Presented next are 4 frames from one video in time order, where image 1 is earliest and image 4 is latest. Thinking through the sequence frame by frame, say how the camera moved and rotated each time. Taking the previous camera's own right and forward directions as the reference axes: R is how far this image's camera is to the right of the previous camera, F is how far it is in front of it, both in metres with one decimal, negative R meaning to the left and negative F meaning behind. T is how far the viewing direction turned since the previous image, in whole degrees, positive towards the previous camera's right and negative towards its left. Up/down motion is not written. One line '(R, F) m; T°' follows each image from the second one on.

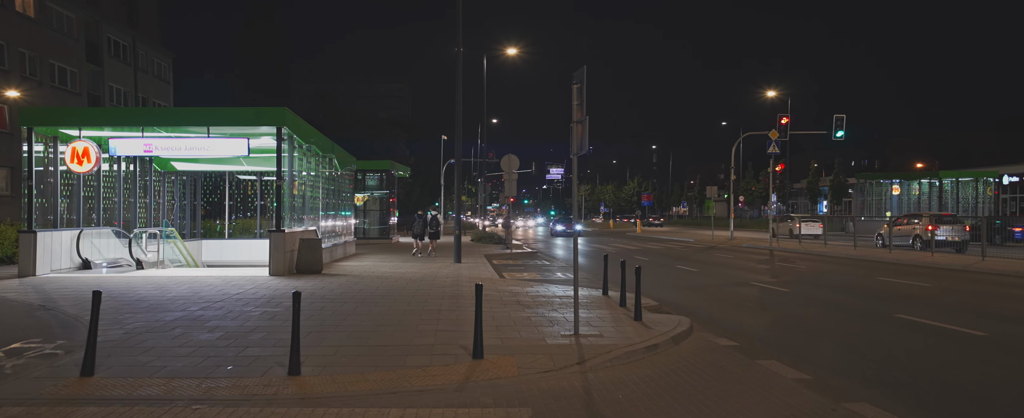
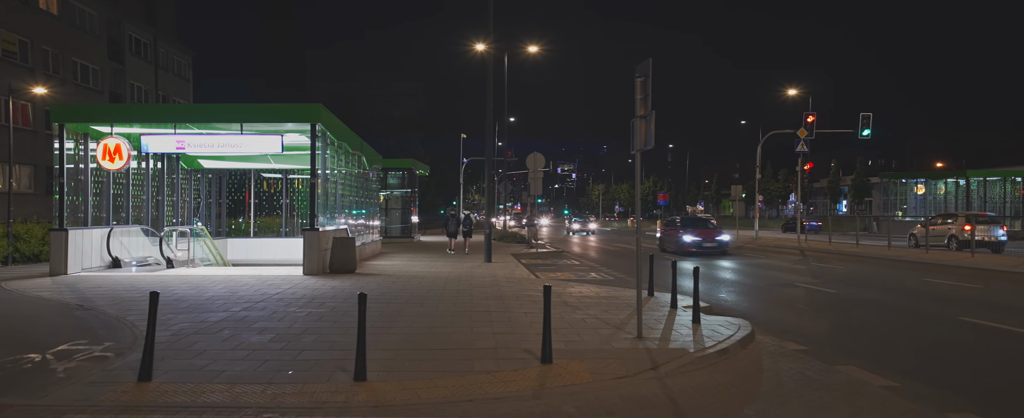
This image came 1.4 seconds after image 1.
(-0.6, +0.4) m; -1°
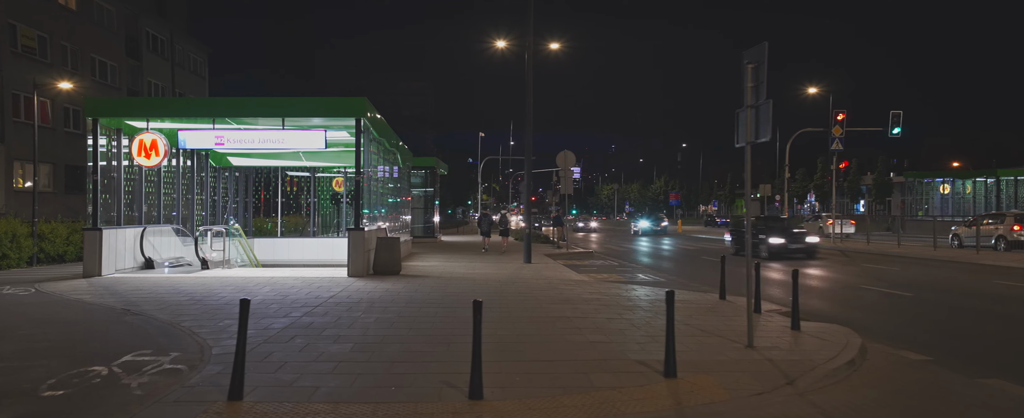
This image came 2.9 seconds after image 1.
(-1.1, +0.7) m; 0°
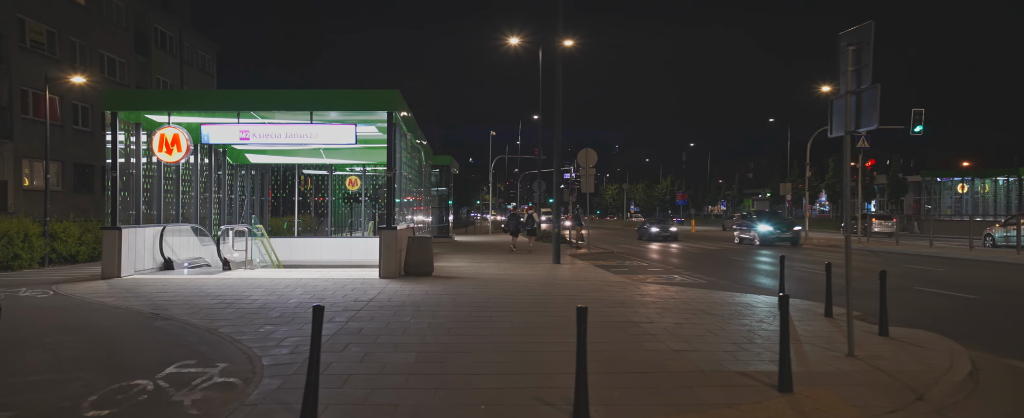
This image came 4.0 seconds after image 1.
(-0.8, +0.7) m; 0°
